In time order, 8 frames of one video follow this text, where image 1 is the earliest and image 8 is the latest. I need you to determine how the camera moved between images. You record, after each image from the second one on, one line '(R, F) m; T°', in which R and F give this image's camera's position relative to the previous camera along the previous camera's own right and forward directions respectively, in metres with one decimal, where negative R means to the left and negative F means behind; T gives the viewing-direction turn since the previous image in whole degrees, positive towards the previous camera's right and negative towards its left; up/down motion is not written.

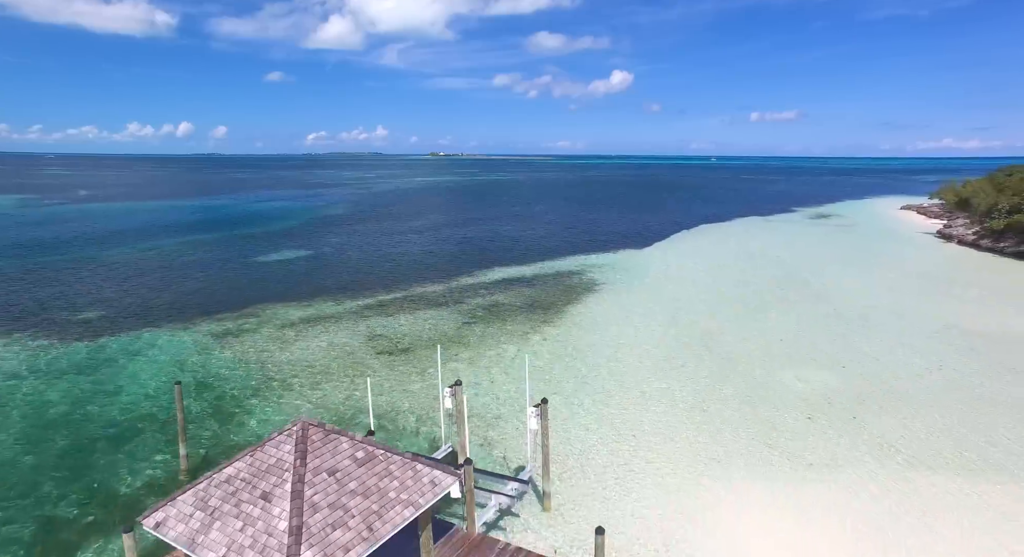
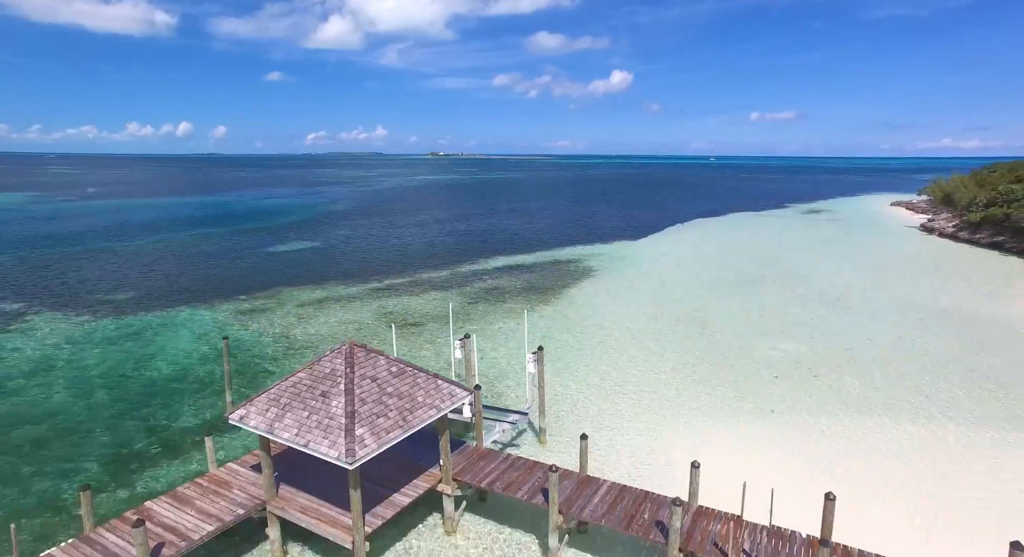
(0.0, -2.2) m; 0°
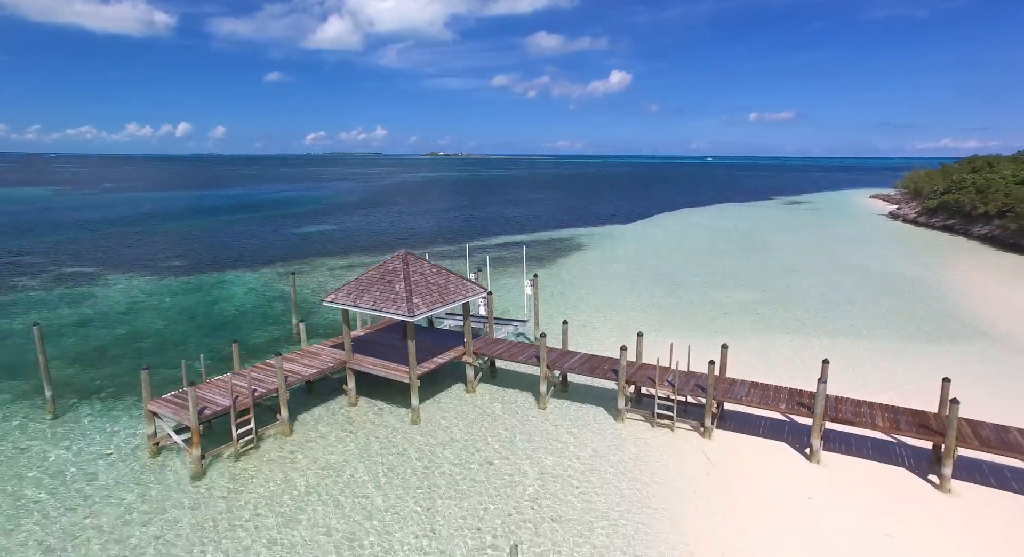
(-0.1, -4.7) m; 0°
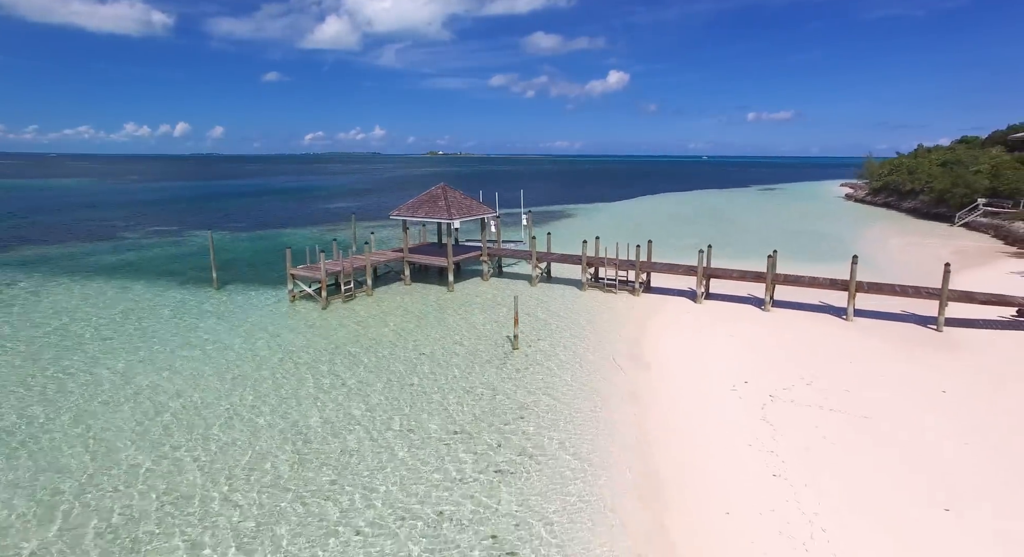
(-0.1, -7.6) m; 0°
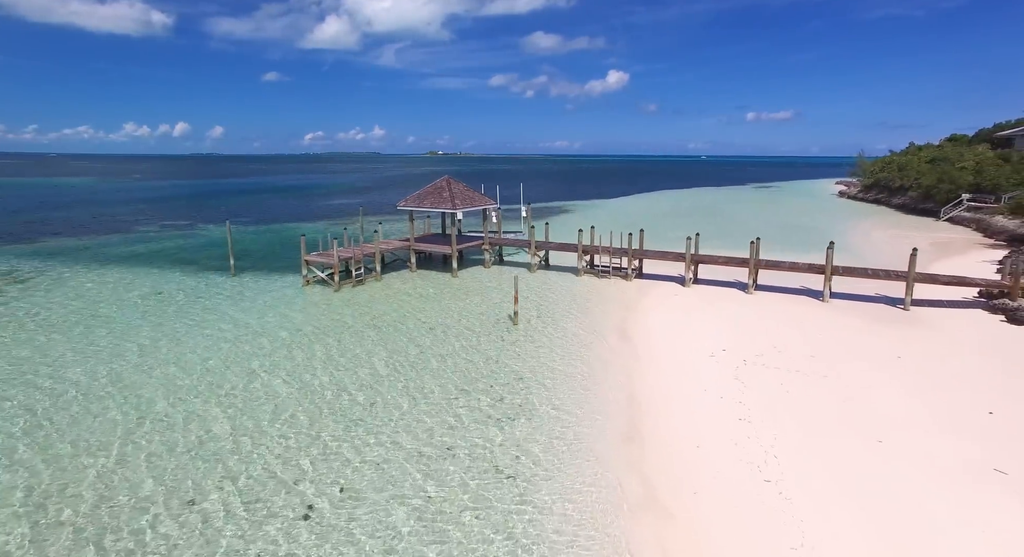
(0.0, -1.3) m; 0°
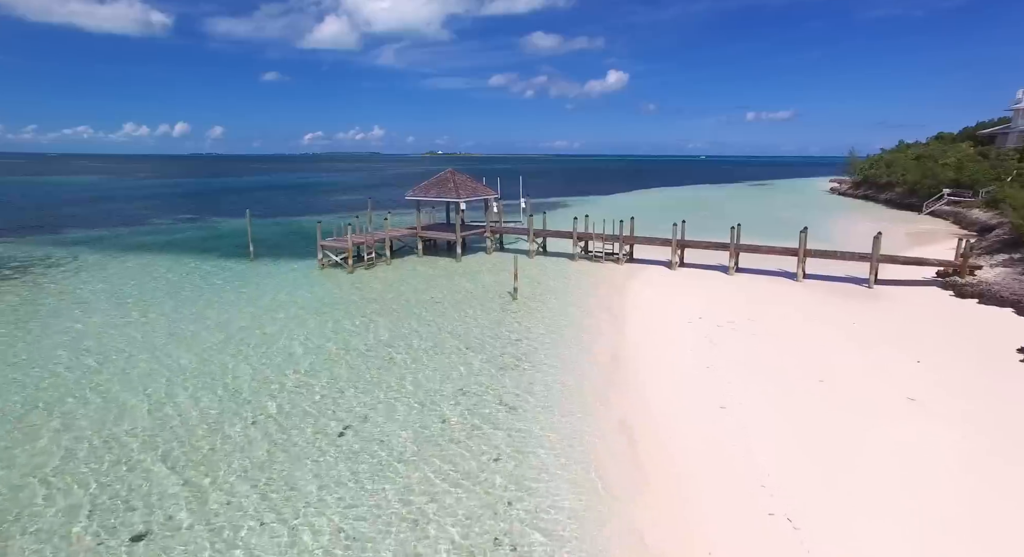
(0.0, -1.7) m; 0°
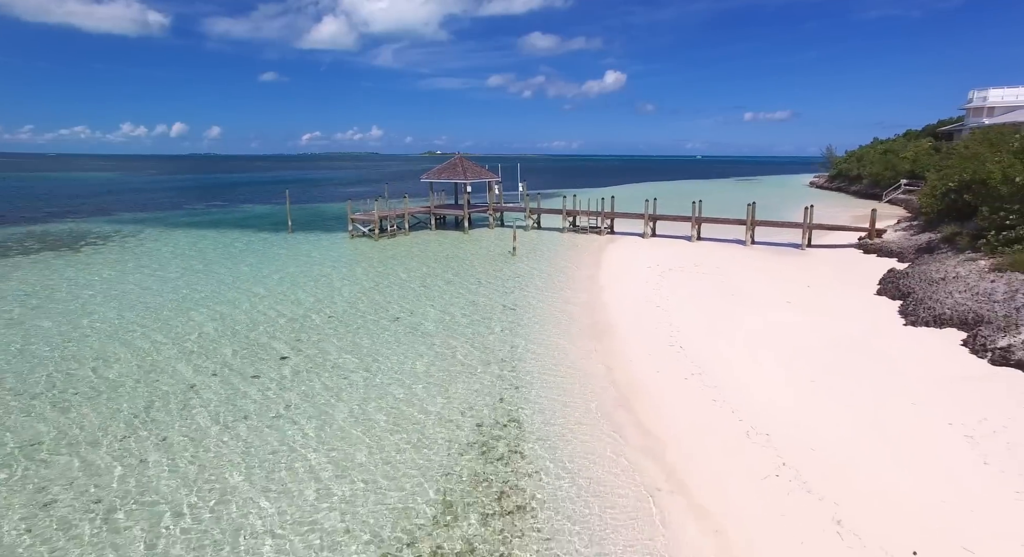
(0.0, -4.3) m; 0°
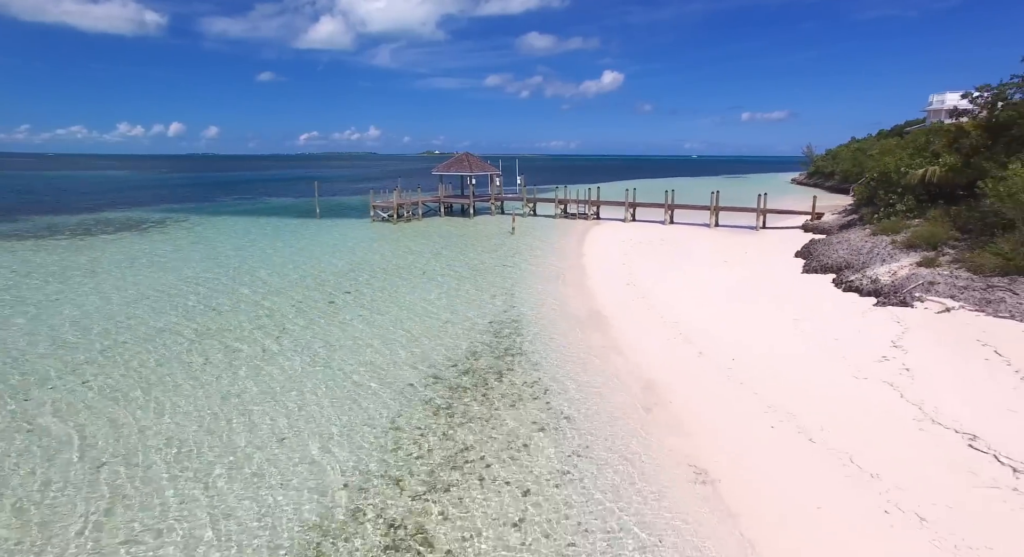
(-0.1, -4.1) m; 0°
